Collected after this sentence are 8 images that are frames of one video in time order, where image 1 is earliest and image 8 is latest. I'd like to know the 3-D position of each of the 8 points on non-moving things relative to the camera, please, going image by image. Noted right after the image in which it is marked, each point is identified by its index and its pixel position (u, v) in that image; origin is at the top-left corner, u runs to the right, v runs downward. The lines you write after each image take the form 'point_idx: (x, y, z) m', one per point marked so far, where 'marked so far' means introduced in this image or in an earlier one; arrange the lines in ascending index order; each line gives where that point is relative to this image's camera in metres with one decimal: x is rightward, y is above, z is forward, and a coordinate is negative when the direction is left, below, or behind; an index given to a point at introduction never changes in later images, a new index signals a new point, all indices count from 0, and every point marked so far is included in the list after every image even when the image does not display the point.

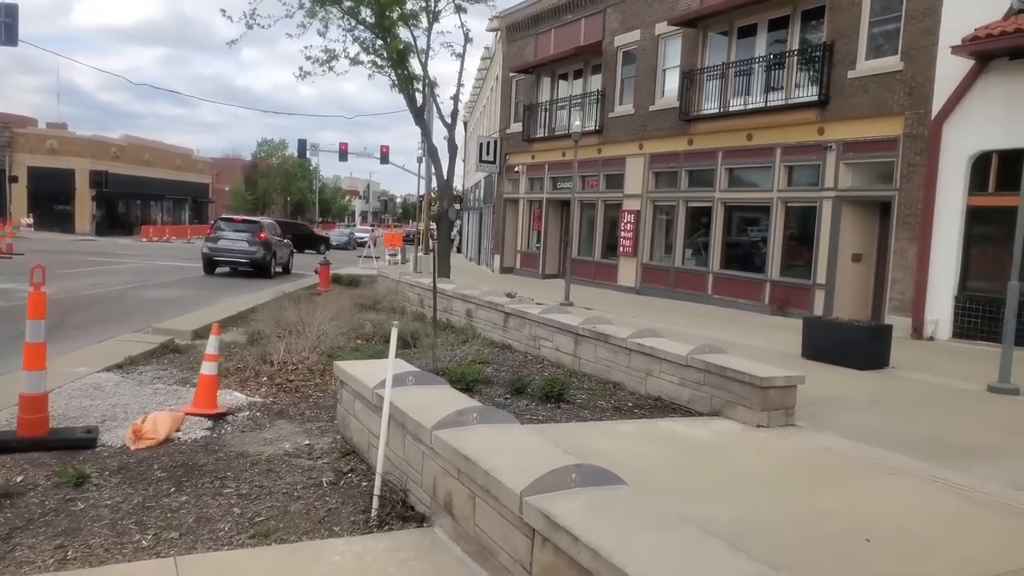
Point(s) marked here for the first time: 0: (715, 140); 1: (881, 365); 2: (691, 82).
0: (+4.8, +3.5, +17.9) m
1: (+4.9, -1.0, +10.1) m
2: (+4.4, +5.0, +18.4) m
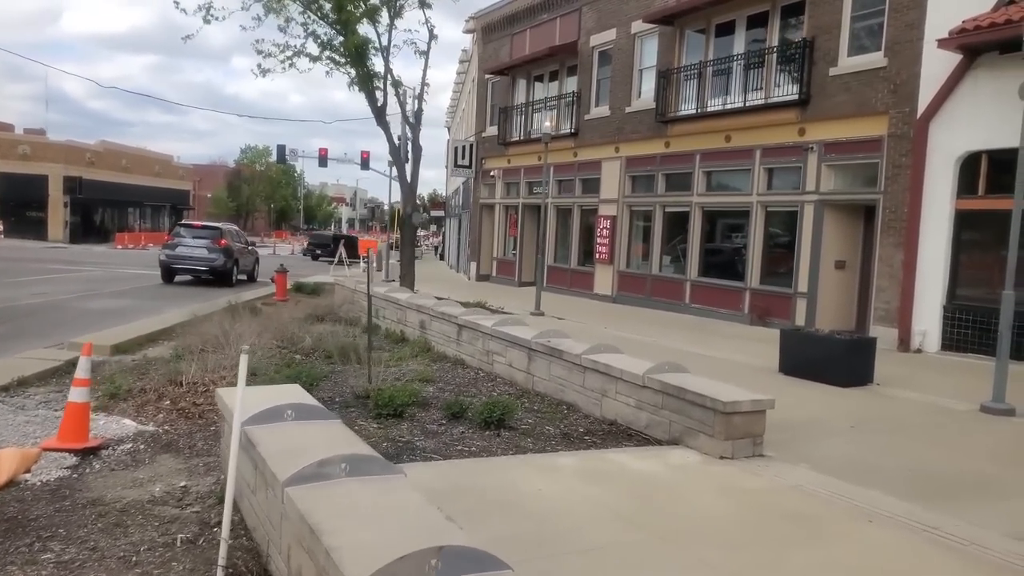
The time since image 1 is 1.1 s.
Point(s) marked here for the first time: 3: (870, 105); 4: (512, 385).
0: (+4.1, +3.3, +17.2) m
1: (+4.3, -1.2, +9.3) m
2: (+3.7, +4.8, +17.6) m
3: (+6.3, +3.2, +13.2) m
4: (0.0, -1.1, +8.5) m
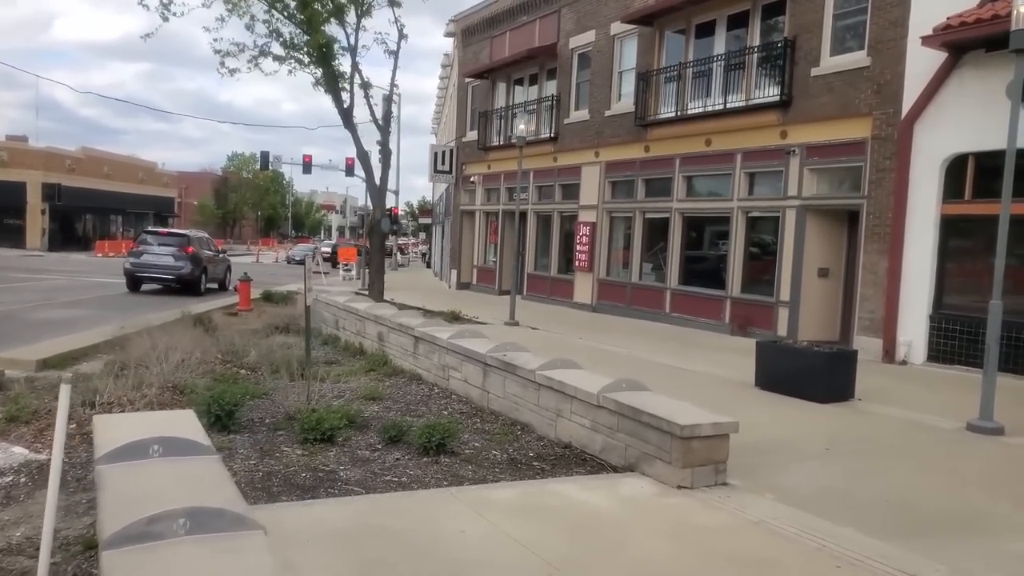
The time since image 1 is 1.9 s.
0: (+3.6, +3.2, +16.6) m
1: (+3.8, -1.3, +8.7) m
2: (+3.1, +4.7, +17.1) m
3: (+5.8, +3.1, +12.7) m
4: (-0.5, -1.2, +7.9) m
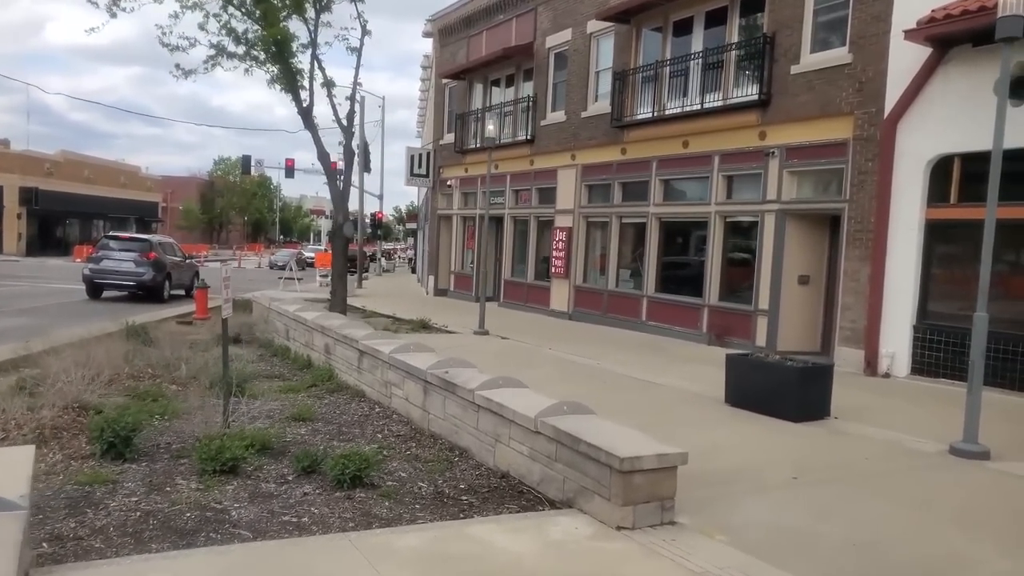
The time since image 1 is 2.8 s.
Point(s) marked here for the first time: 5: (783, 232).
0: (+2.9, +3.0, +16.0) m
1: (+3.3, -1.4, +8.1) m
2: (+2.5, +4.5, +16.5) m
3: (+5.2, +3.0, +12.1) m
4: (-1.0, -1.3, +7.2) m
5: (+4.7, +1.0, +13.0) m
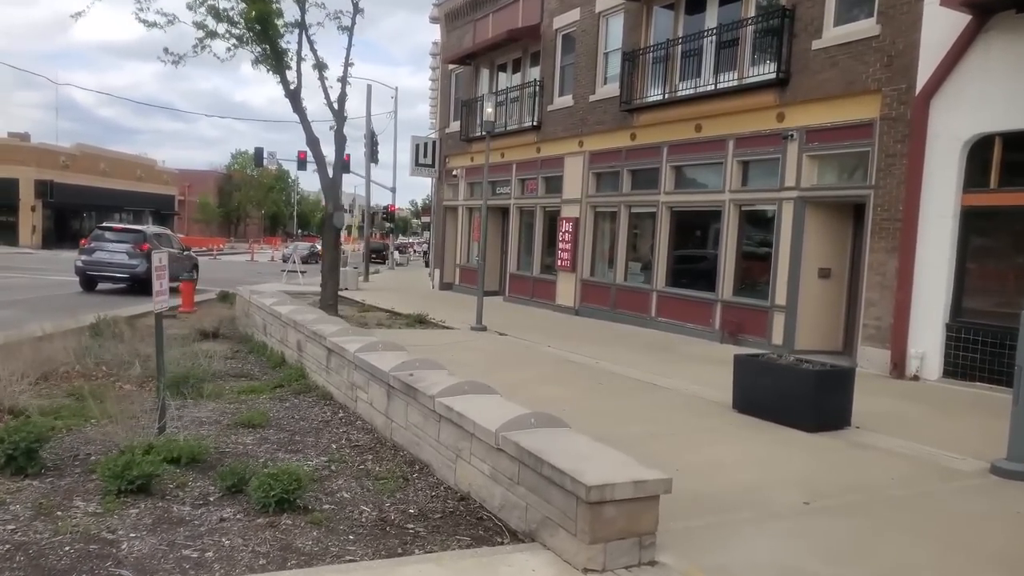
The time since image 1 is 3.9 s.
0: (+3.0, +3.1, +15.1) m
1: (+3.1, -1.3, +7.2) m
2: (+2.5, +4.6, +15.6) m
3: (+5.1, +3.1, +11.1) m
4: (-1.2, -1.2, +6.4) m
5: (+4.6, +1.1, +12.0) m
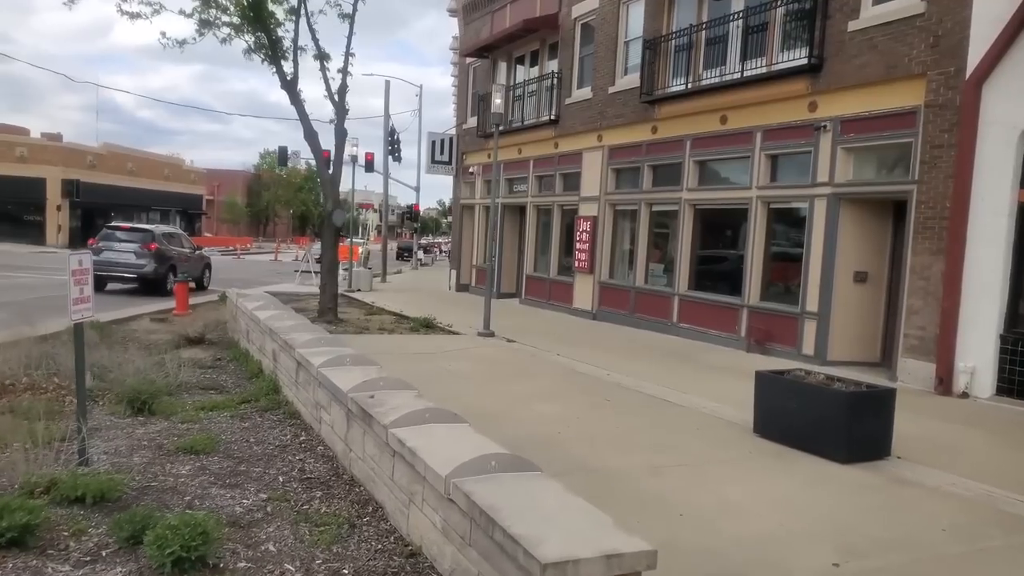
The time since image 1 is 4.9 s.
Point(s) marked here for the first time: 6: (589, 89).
0: (+3.2, +3.1, +14.1) m
1: (+3.0, -1.4, +6.2) m
2: (+2.8, +4.6, +14.6) m
3: (+5.2, +3.0, +10.0) m
4: (-1.4, -1.3, +5.6) m
5: (+4.7, +1.0, +10.9) m
6: (+1.7, +4.5, +17.0) m
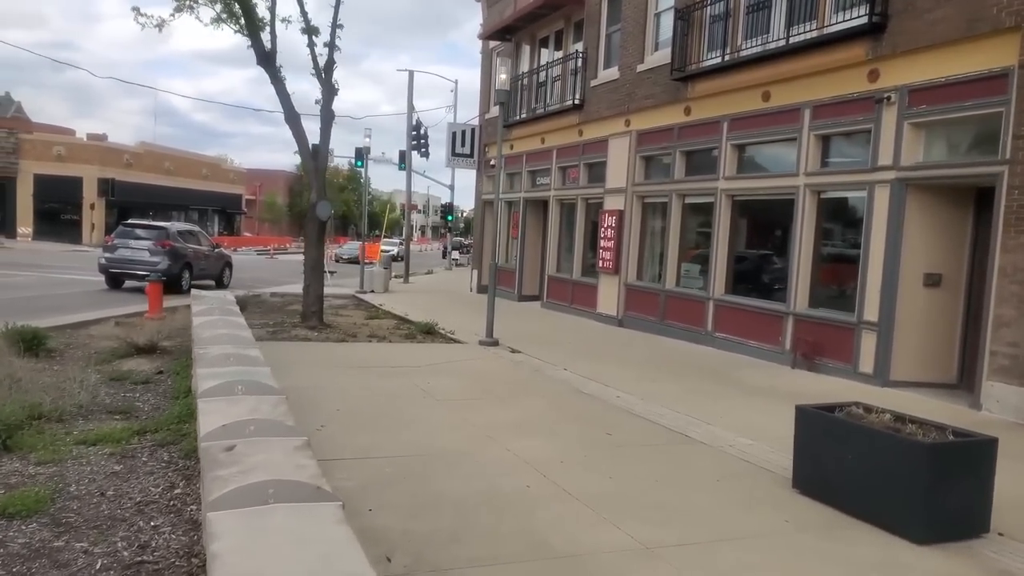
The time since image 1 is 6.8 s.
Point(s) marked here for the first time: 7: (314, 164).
0: (+3.4, +3.0, +12.3) m
1: (+2.7, -1.4, +4.4) m
2: (+3.0, +4.5, +12.8) m
3: (+5.1, +2.9, +8.1) m
4: (-1.7, -1.3, +4.1) m
5: (+4.7, +0.9, +9.0) m
6: (+2.1, +4.5, +15.2) m
7: (-3.1, +1.9, +11.7) m
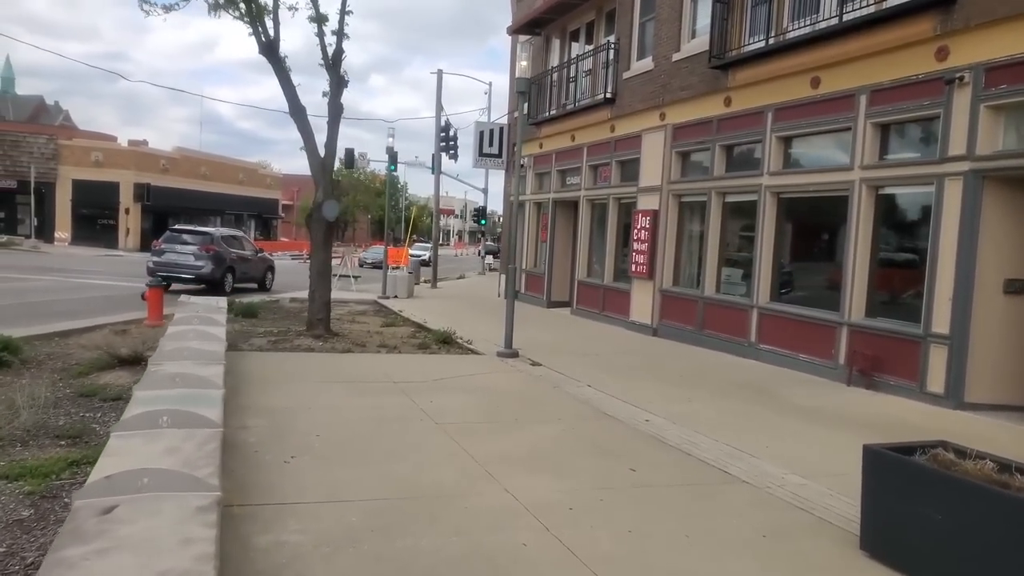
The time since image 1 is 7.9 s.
0: (+3.7, +2.9, +11.1) m
1: (+2.6, -1.5, +3.3) m
2: (+3.4, +4.4, +11.7) m
3: (+5.2, +2.8, +6.9) m
4: (-1.8, -1.3, +3.2) m
5: (+4.8, +0.8, +7.8) m
6: (+2.6, +4.3, +14.2) m
7: (-2.7, +1.8, +10.9) m
